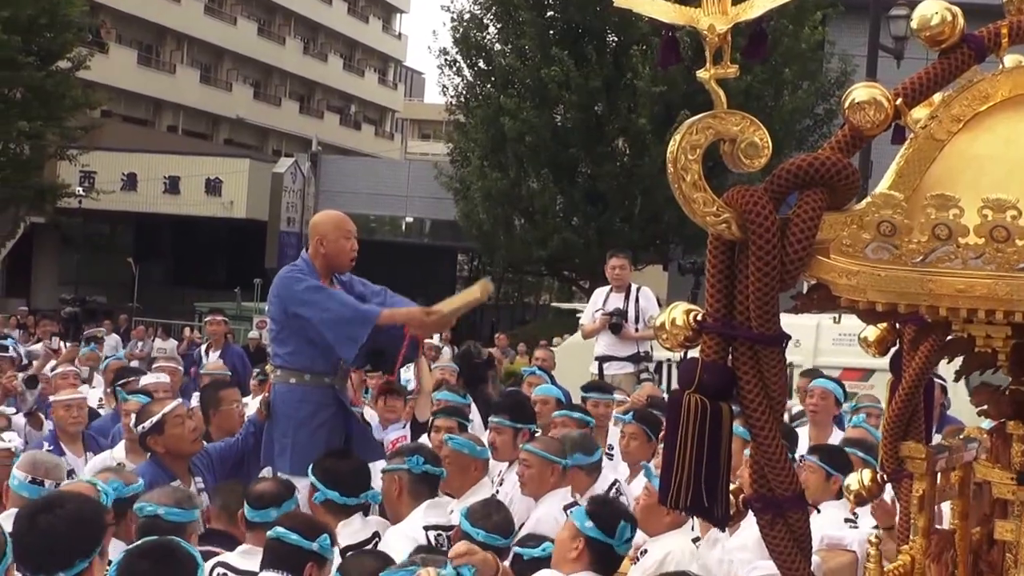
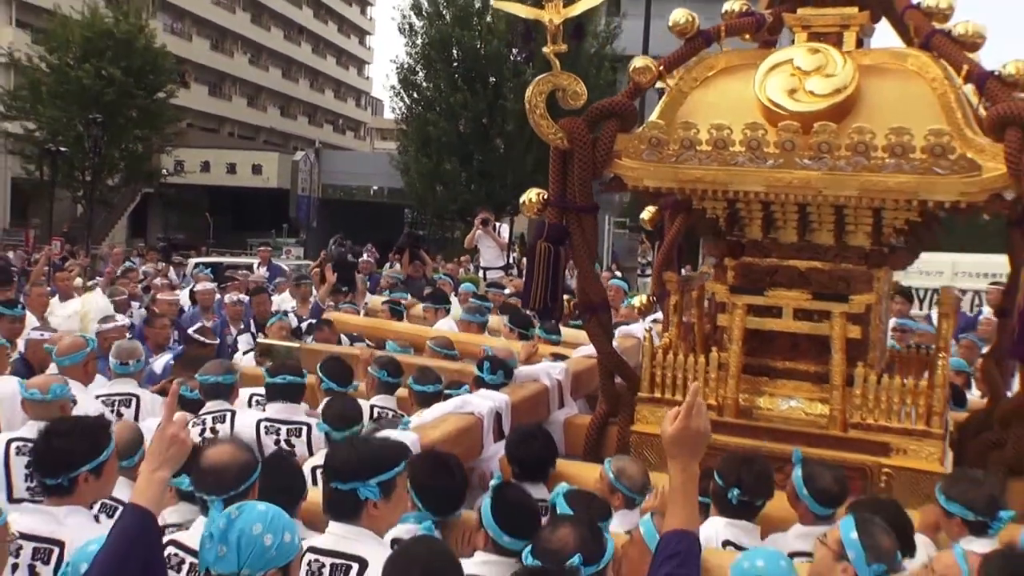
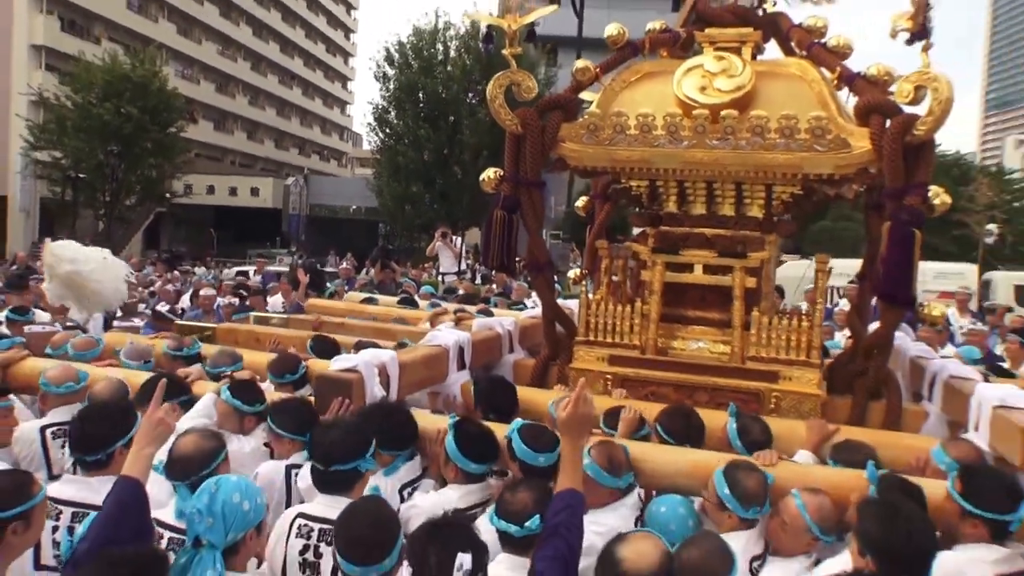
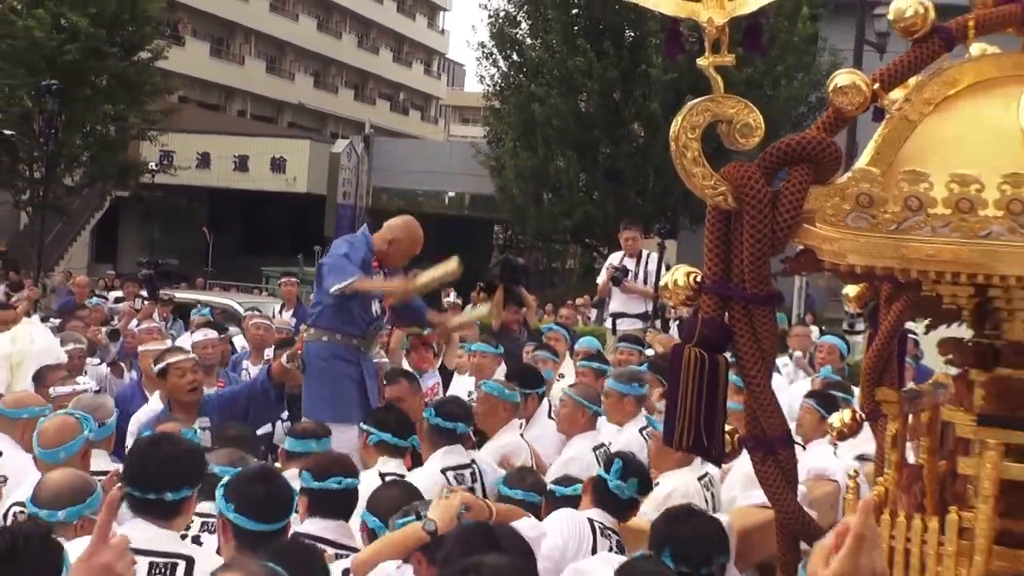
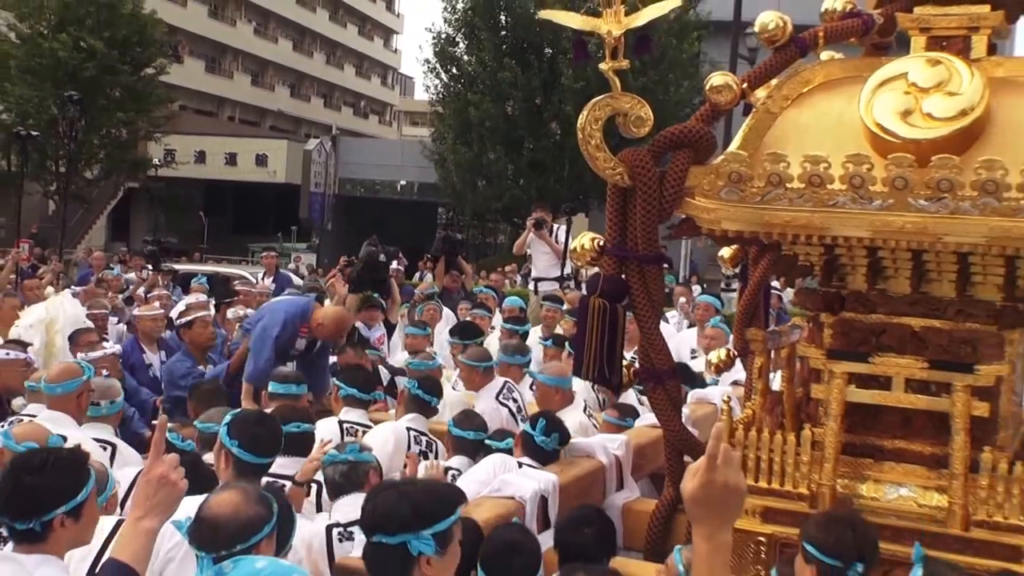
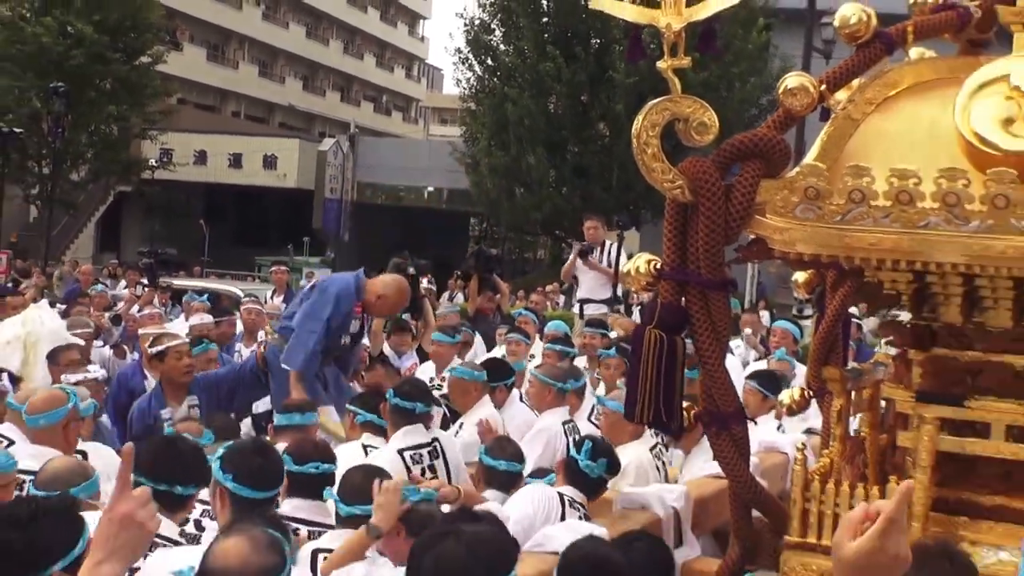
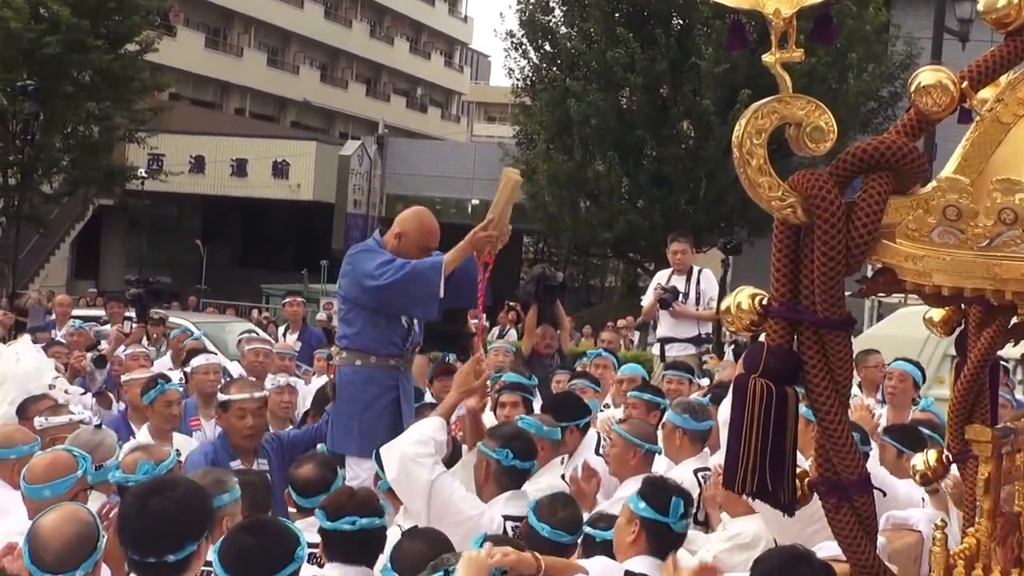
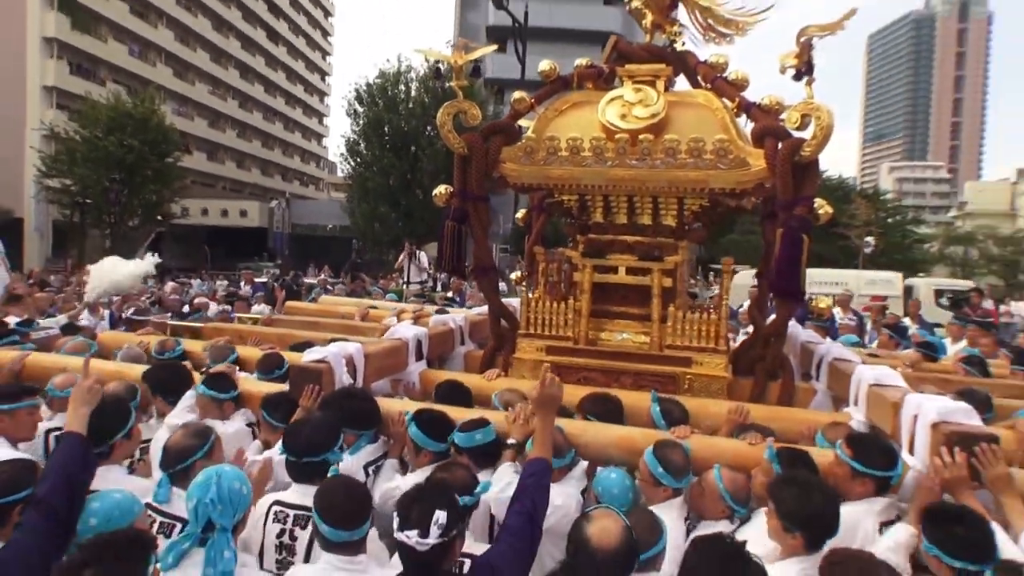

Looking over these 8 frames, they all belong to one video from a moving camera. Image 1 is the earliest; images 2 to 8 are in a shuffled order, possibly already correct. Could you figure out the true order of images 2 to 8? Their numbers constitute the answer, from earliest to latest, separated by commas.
7, 4, 6, 5, 2, 3, 8
